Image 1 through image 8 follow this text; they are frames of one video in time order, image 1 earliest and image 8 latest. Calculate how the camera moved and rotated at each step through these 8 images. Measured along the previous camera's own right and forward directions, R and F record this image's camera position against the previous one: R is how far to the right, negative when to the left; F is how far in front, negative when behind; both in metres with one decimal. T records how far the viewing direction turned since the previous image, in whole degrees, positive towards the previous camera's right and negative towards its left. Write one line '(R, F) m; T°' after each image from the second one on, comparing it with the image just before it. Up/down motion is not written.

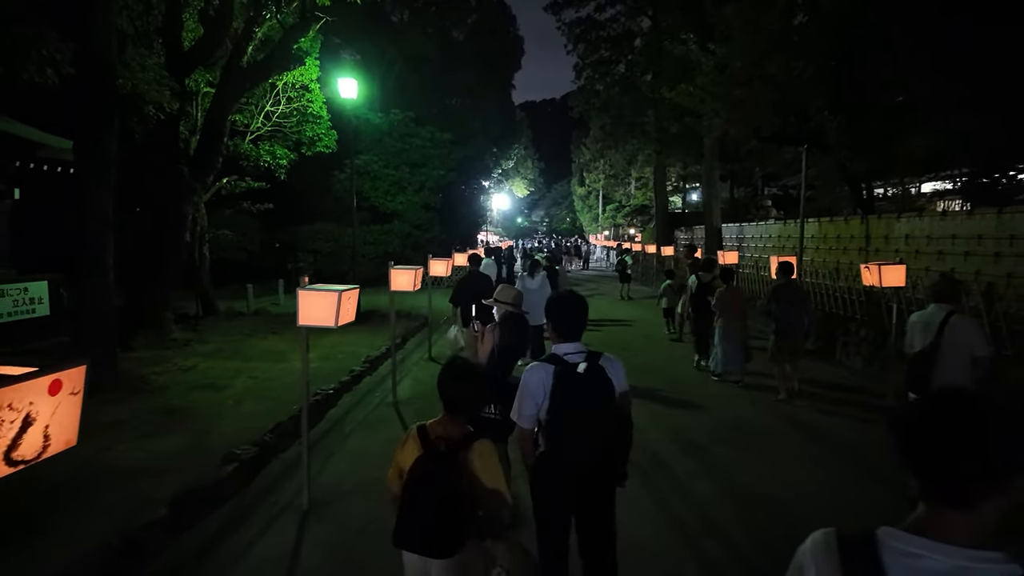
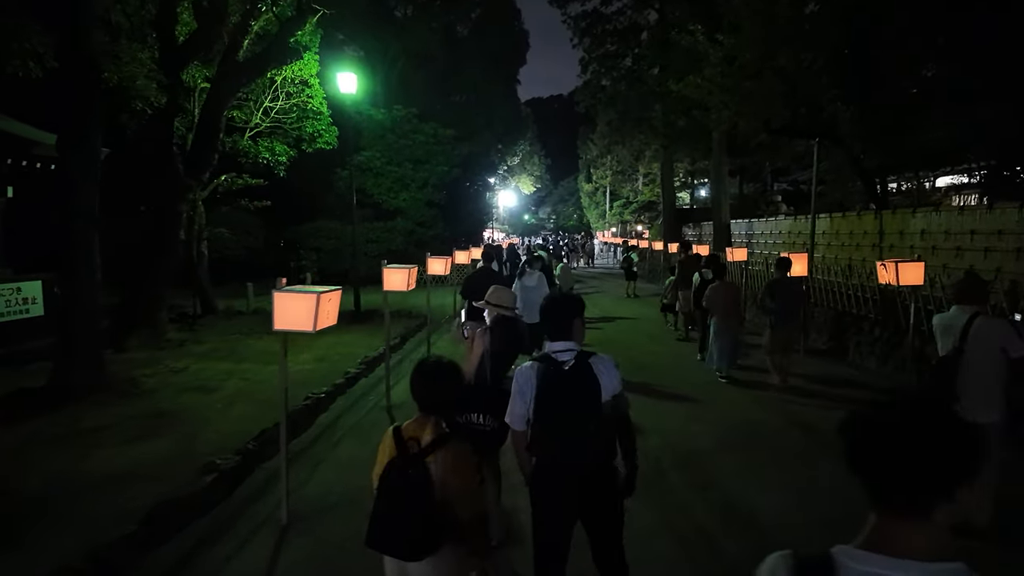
(+0.1, +0.4) m; -1°
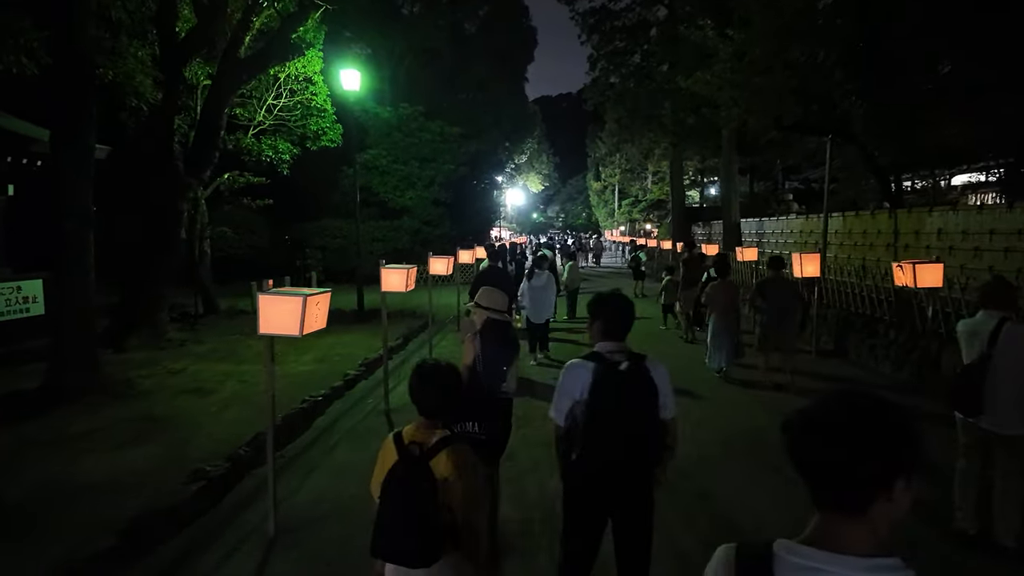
(+0.1, +0.3) m; -1°
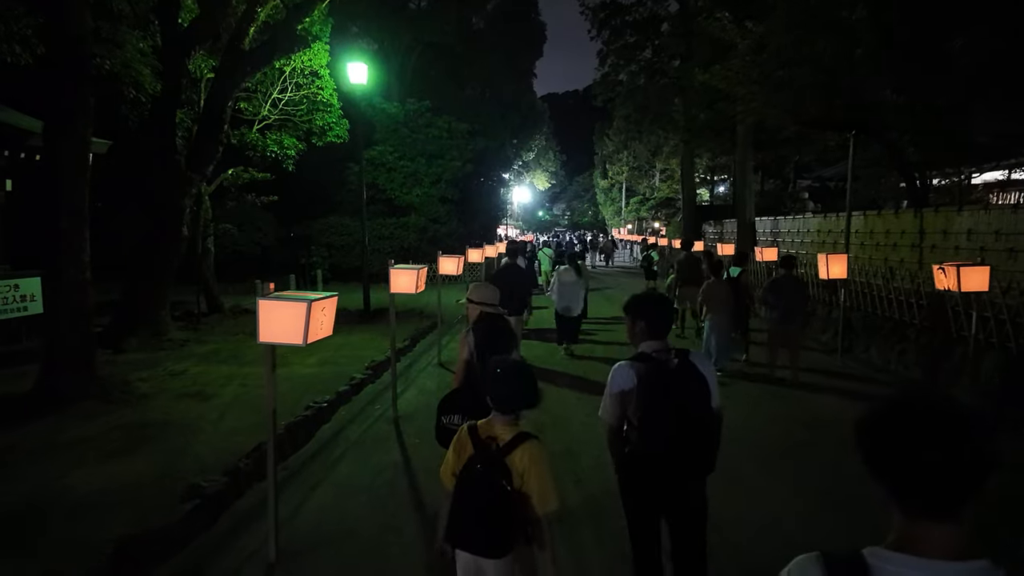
(-0.1, +0.4) m; 0°
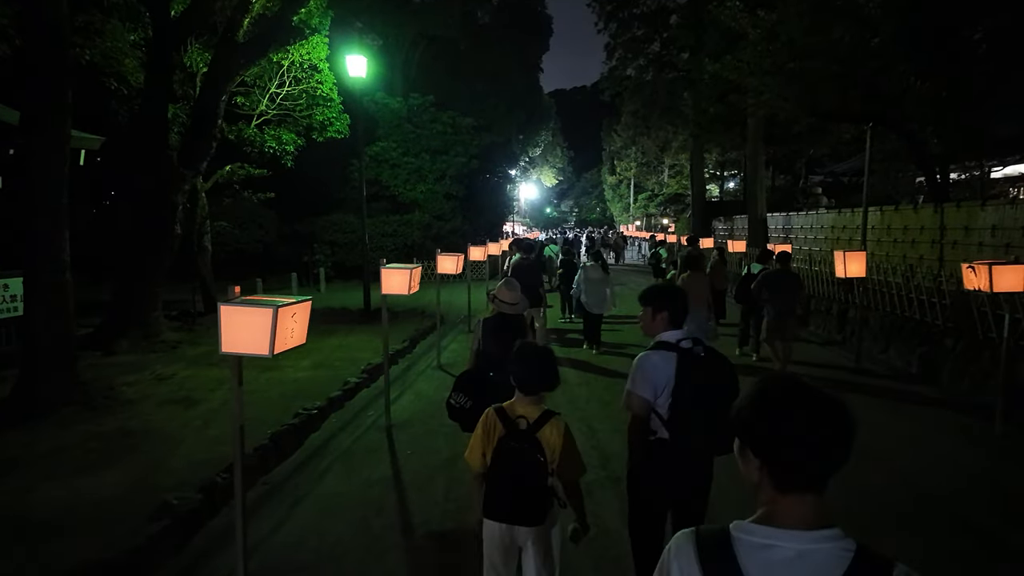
(+0.1, +0.5) m; -1°
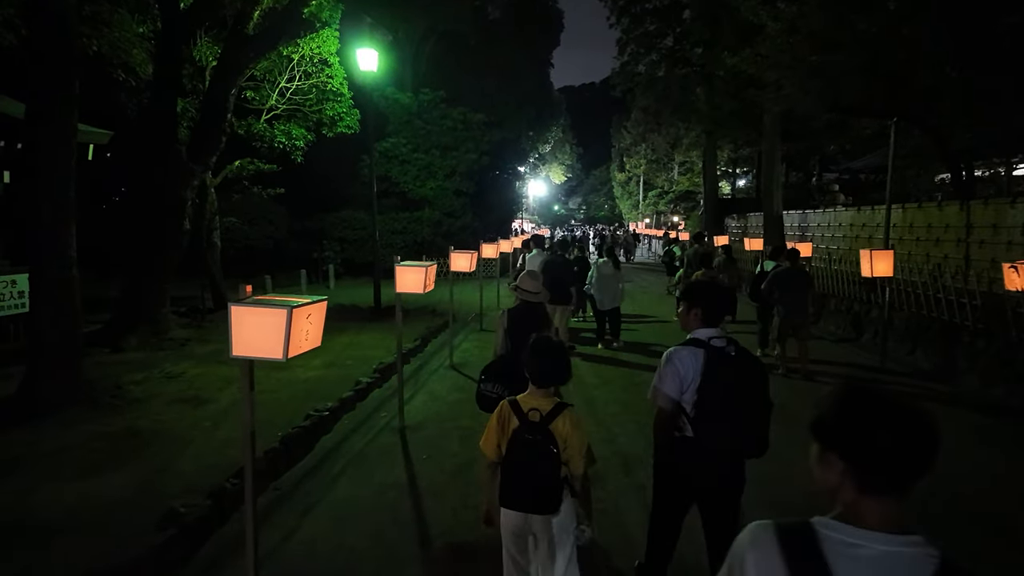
(-0.1, +0.2) m; -1°
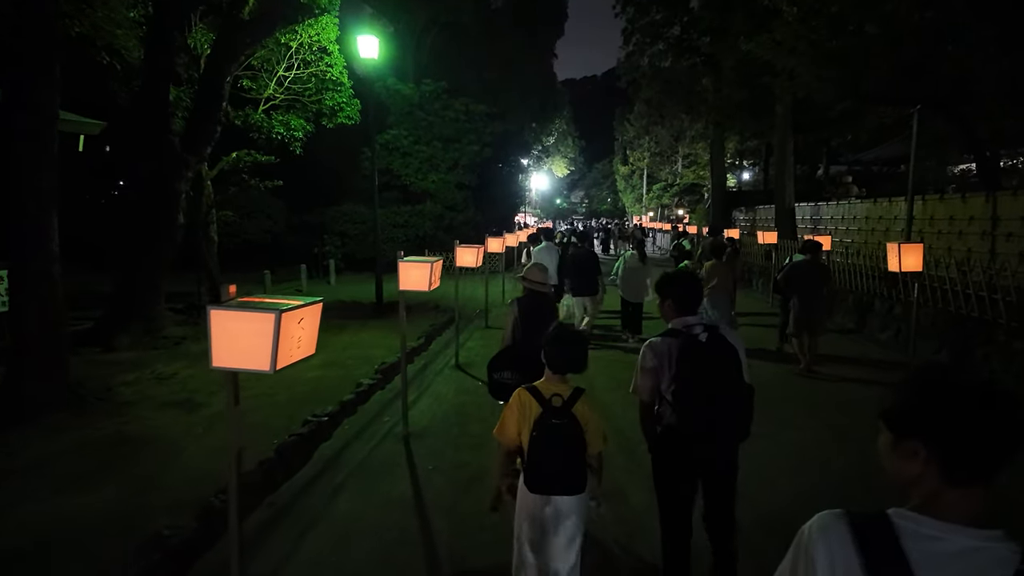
(-0.1, +0.5) m; 0°
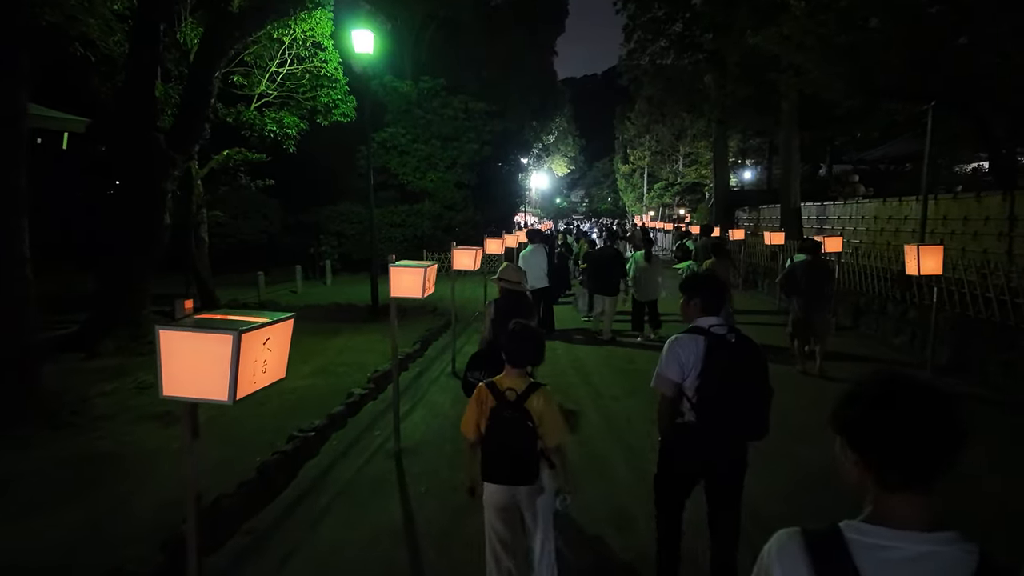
(0.0, +0.4) m; 0°
